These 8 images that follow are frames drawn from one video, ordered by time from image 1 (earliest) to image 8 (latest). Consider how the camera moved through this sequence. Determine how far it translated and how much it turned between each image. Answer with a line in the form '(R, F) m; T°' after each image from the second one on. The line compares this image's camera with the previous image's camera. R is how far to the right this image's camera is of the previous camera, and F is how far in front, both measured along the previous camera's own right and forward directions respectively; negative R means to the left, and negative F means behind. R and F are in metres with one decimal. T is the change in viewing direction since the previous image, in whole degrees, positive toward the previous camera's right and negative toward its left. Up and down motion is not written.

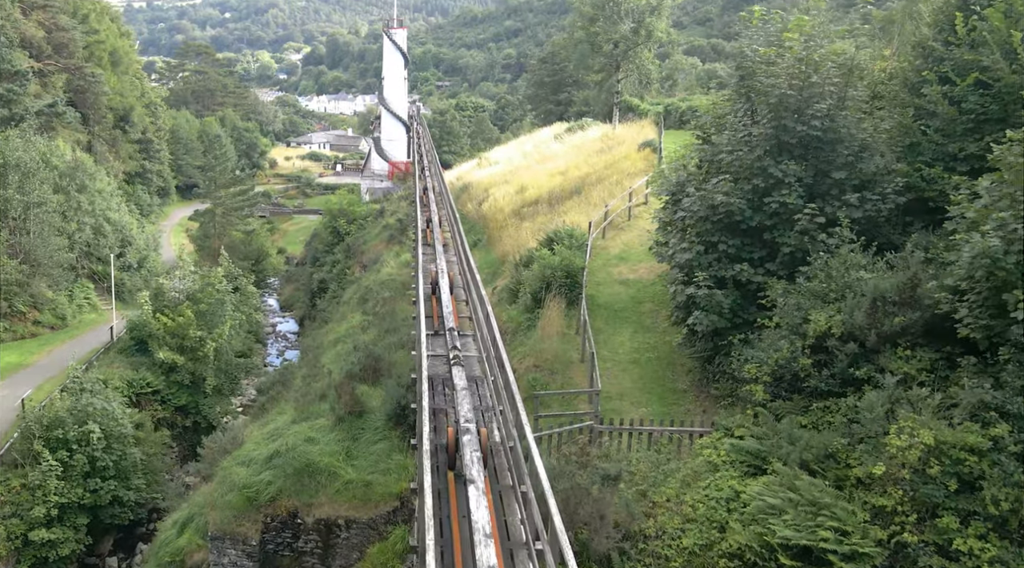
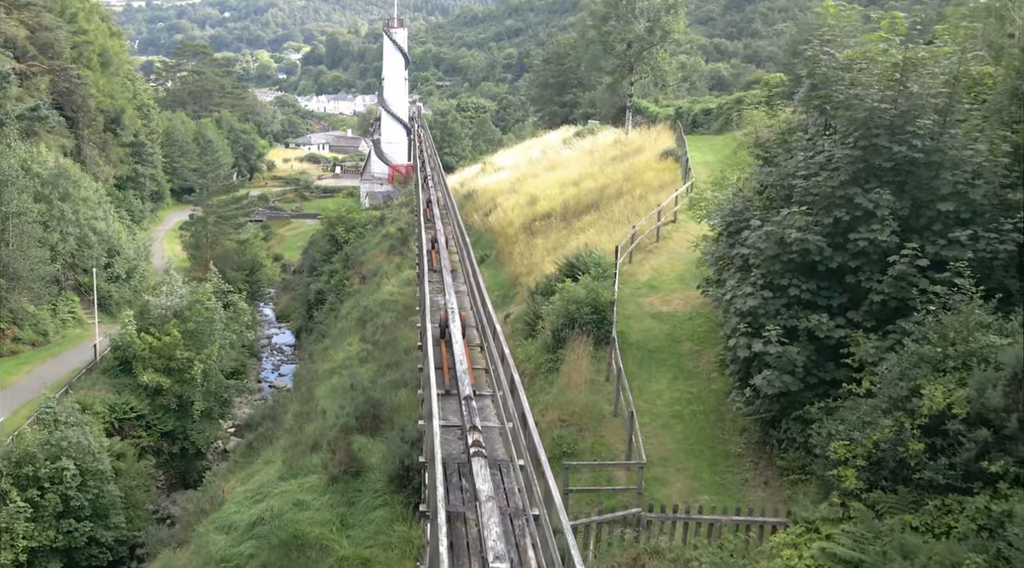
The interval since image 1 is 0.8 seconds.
(-0.3, +2.1) m; 0°
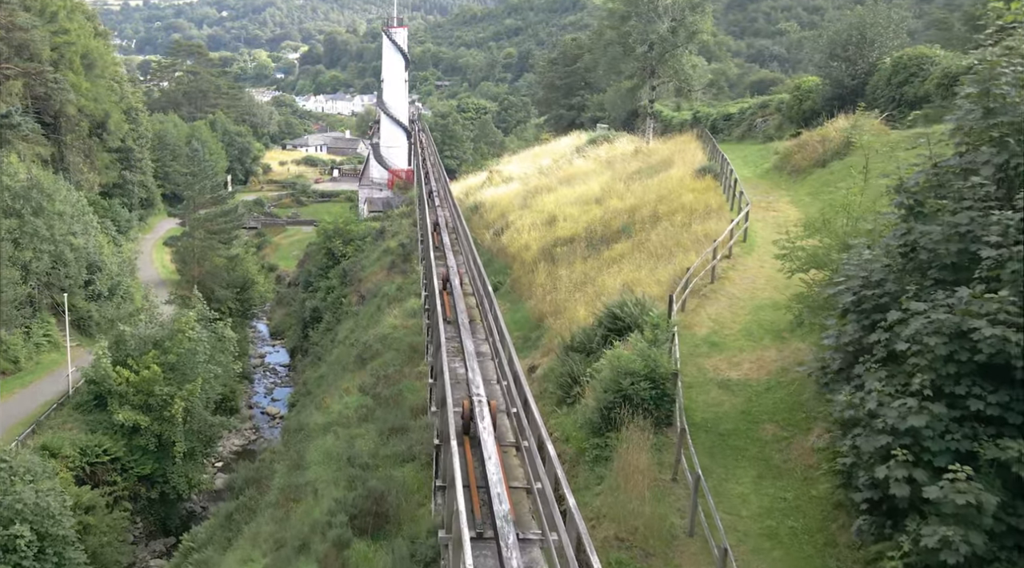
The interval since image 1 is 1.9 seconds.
(-0.5, +2.9) m; 0°
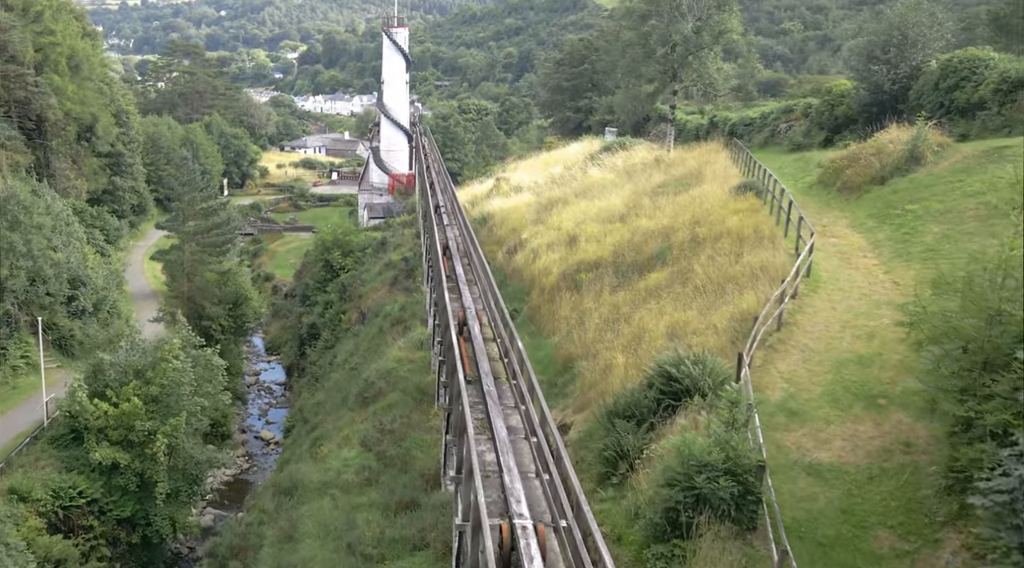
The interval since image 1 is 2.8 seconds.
(-0.4, +2.4) m; 0°
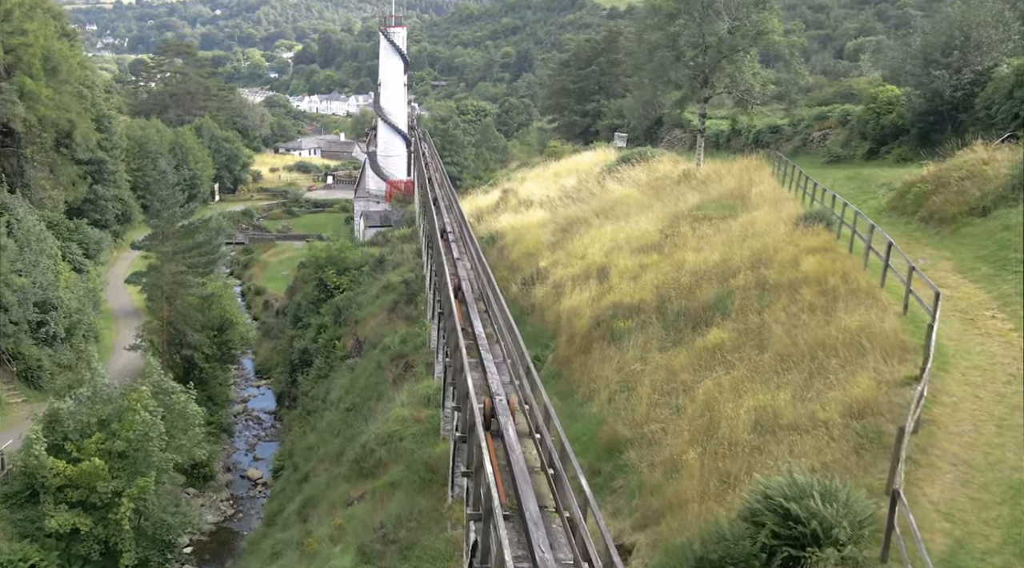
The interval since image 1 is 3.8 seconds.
(-0.5, +3.3) m; 0°
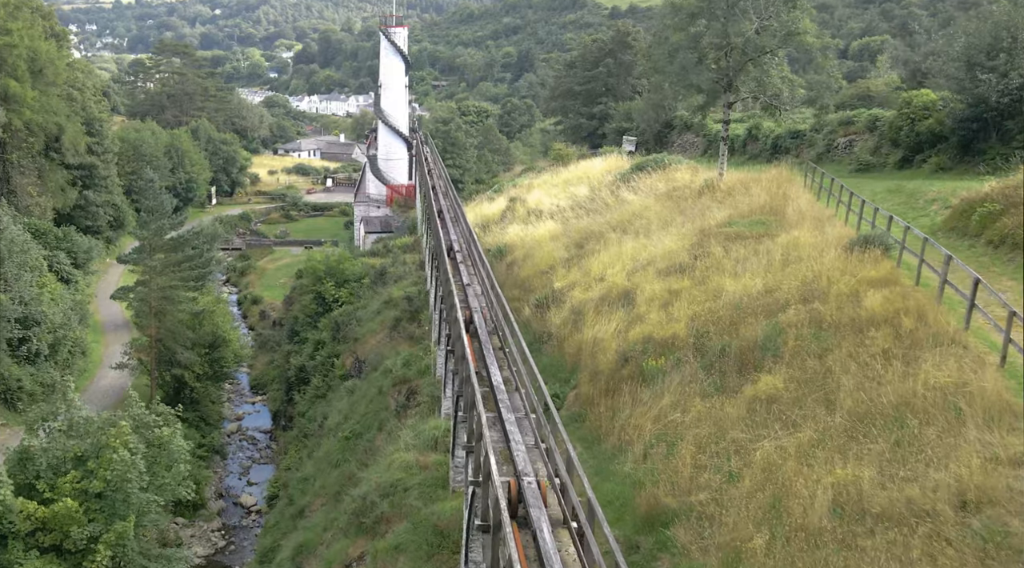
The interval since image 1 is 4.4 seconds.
(-0.3, +1.9) m; 0°
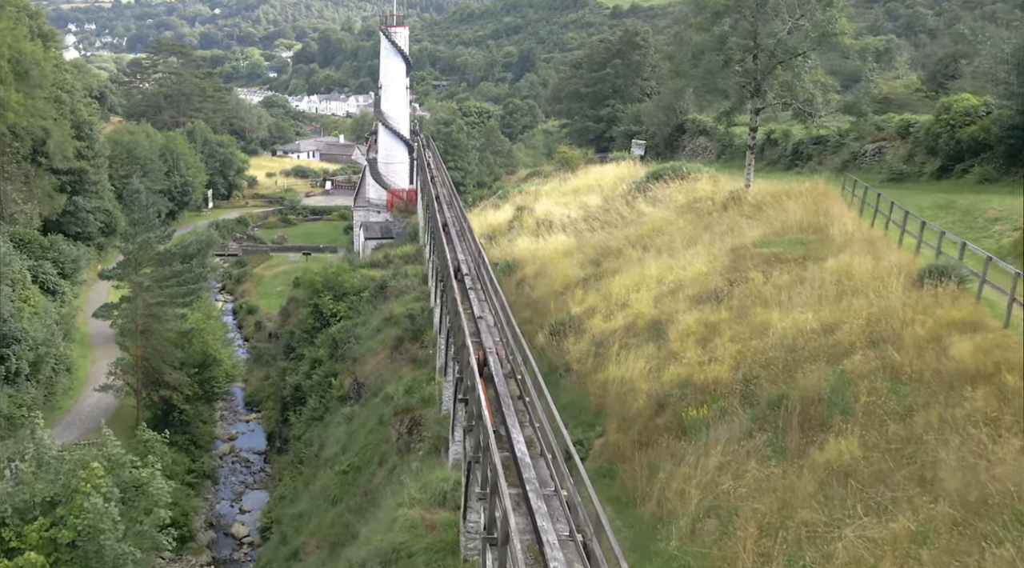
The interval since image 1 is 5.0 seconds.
(-0.3, +2.0) m; 0°
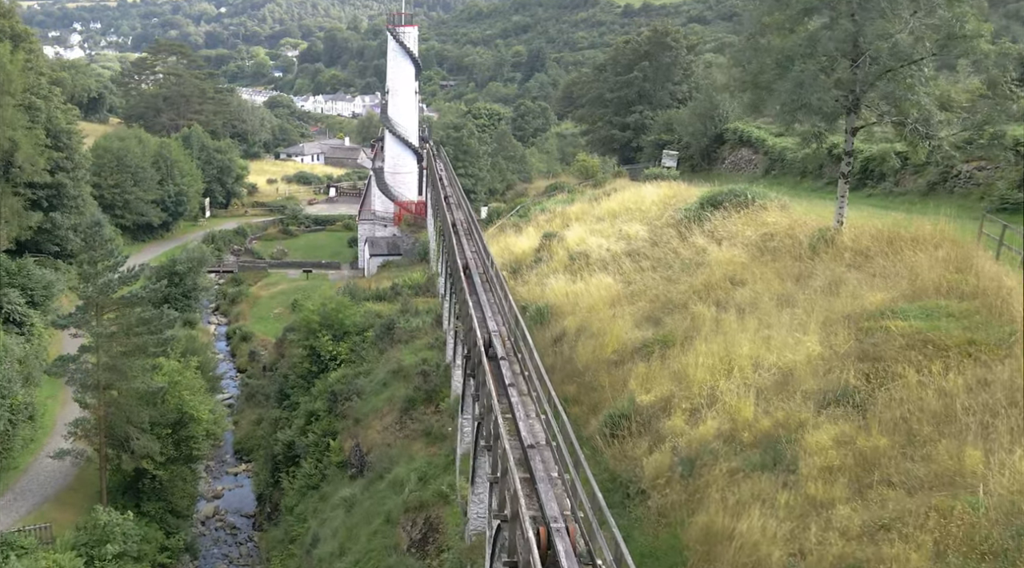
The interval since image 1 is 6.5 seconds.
(-0.7, +4.9) m; 0°
